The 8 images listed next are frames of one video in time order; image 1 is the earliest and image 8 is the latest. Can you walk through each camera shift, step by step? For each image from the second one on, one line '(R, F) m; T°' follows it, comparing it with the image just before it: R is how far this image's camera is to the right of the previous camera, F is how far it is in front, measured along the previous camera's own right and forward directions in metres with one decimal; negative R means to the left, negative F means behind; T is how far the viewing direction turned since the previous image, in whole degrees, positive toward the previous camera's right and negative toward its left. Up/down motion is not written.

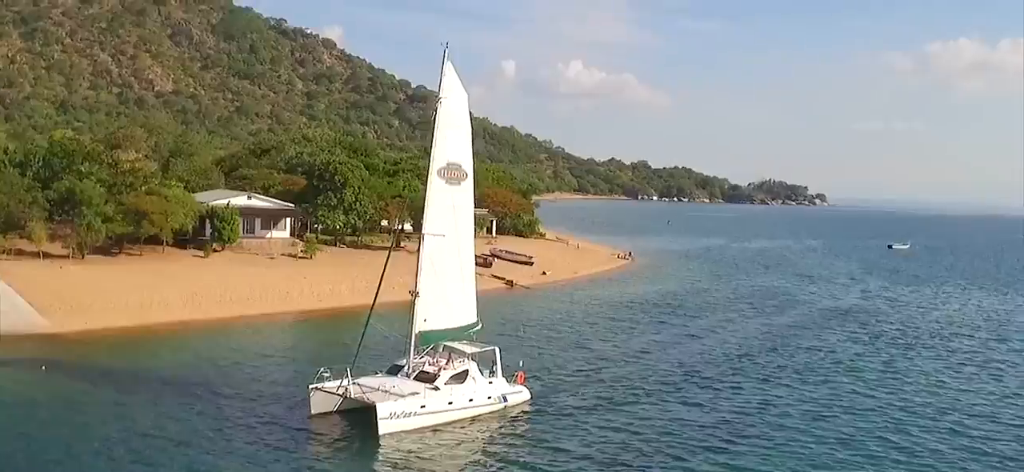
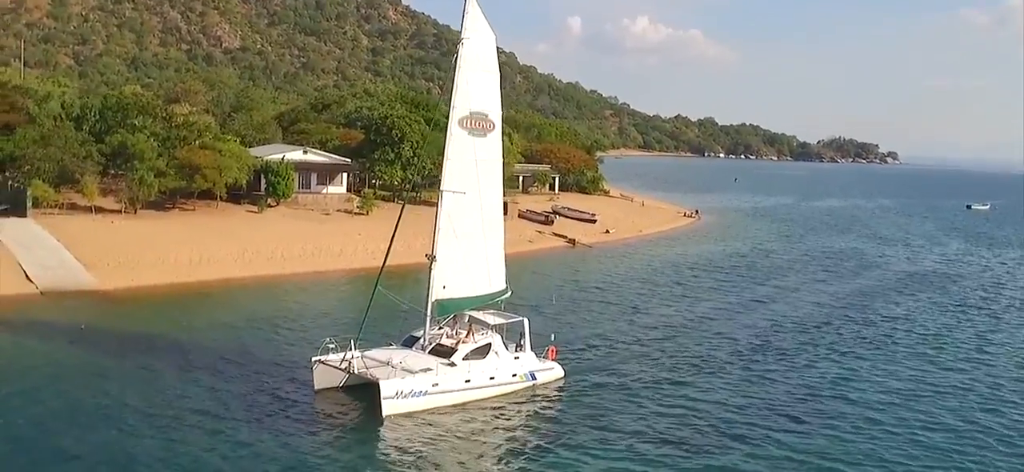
(+0.7, +2.5) m; -4°
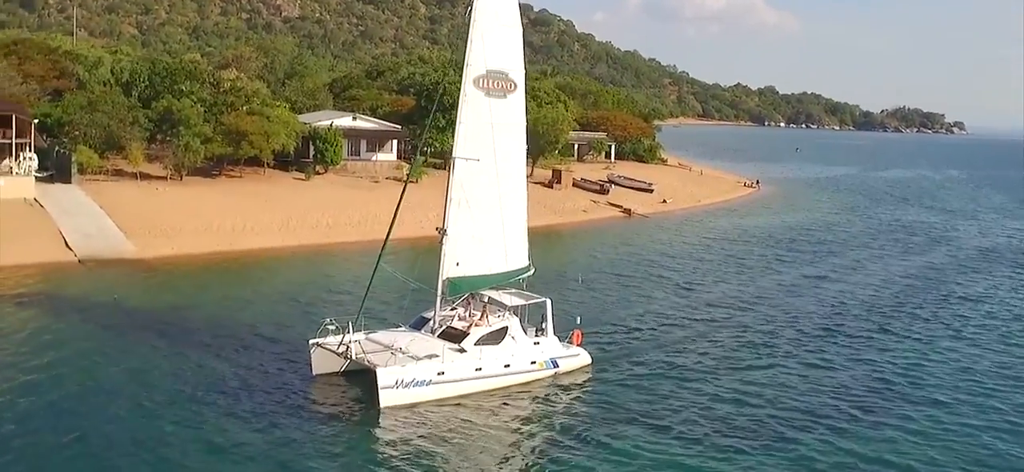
(+0.6, +2.0) m; -3°
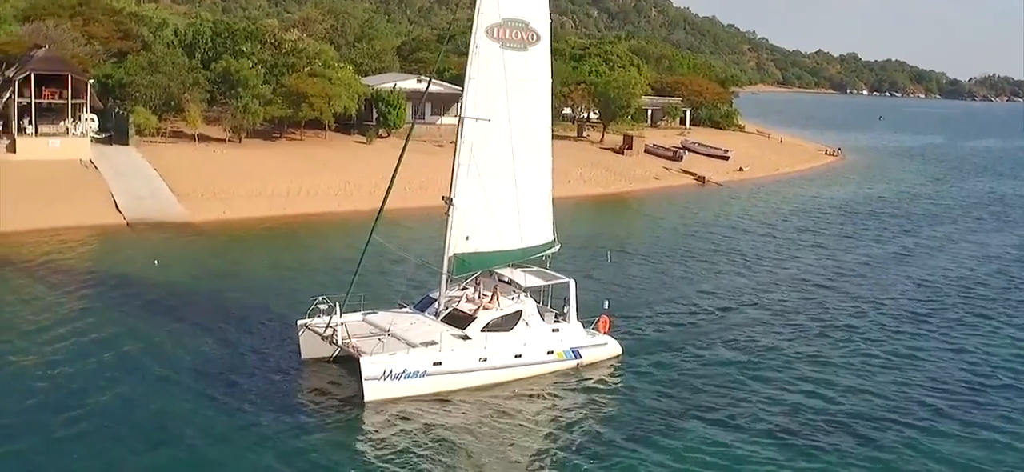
(+0.9, +2.2) m; -4°
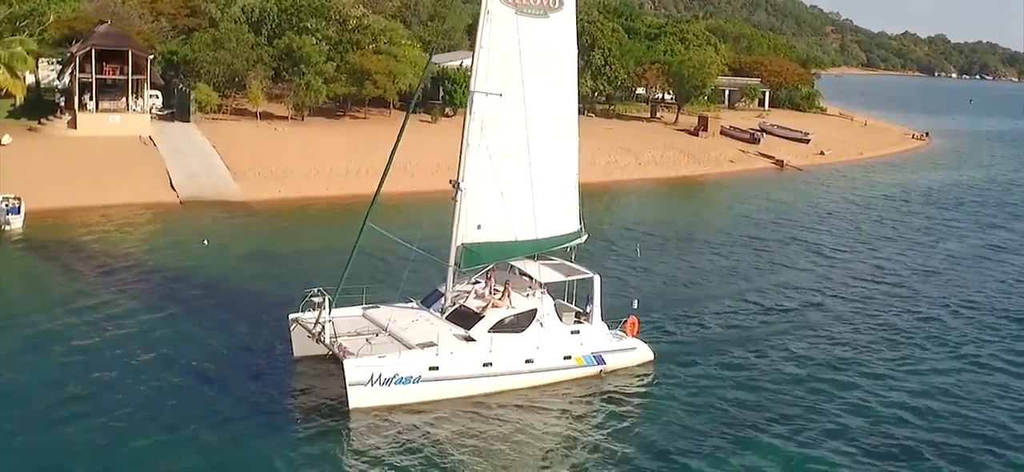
(+0.8, +1.7) m; -4°
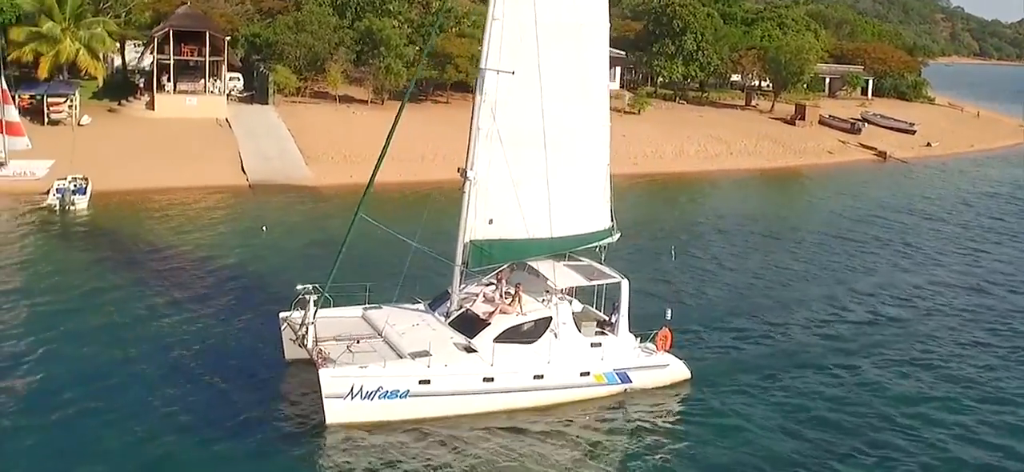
(+1.0, +1.7) m; -5°
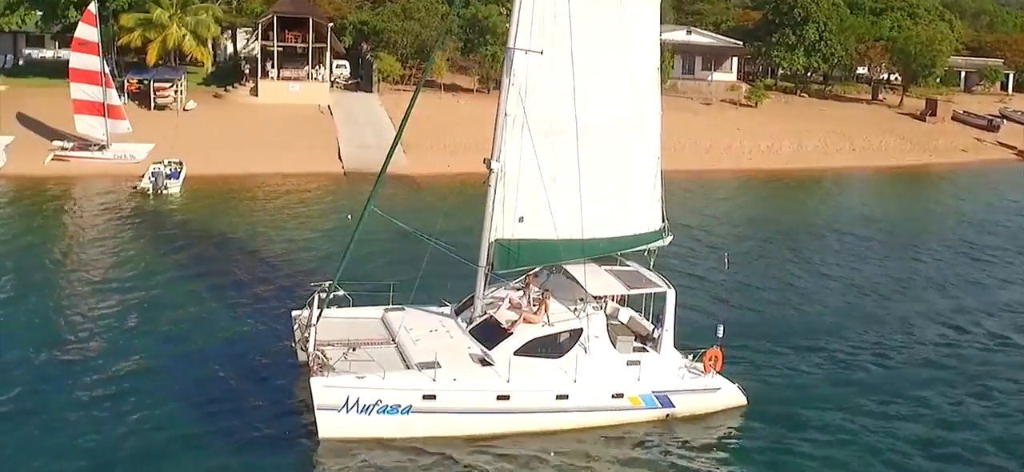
(+1.0, +1.4) m; -7°
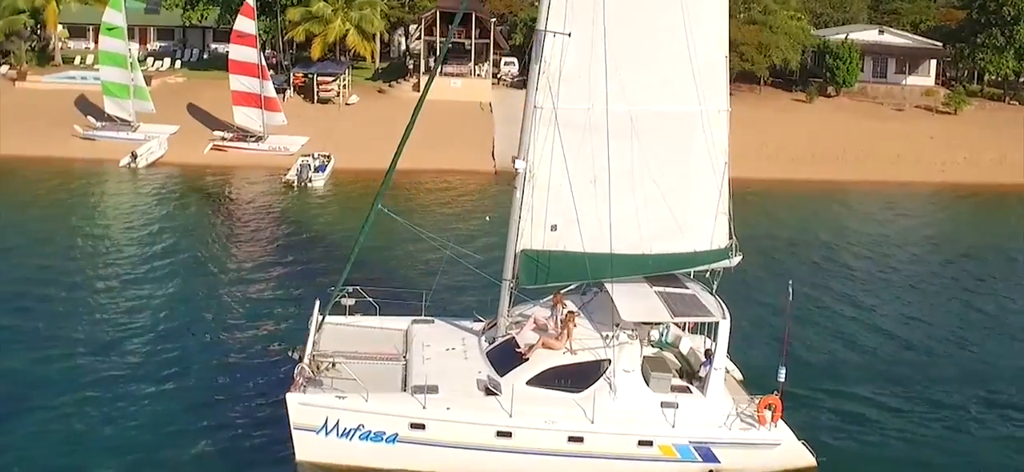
(+1.5, +1.7) m; -11°
